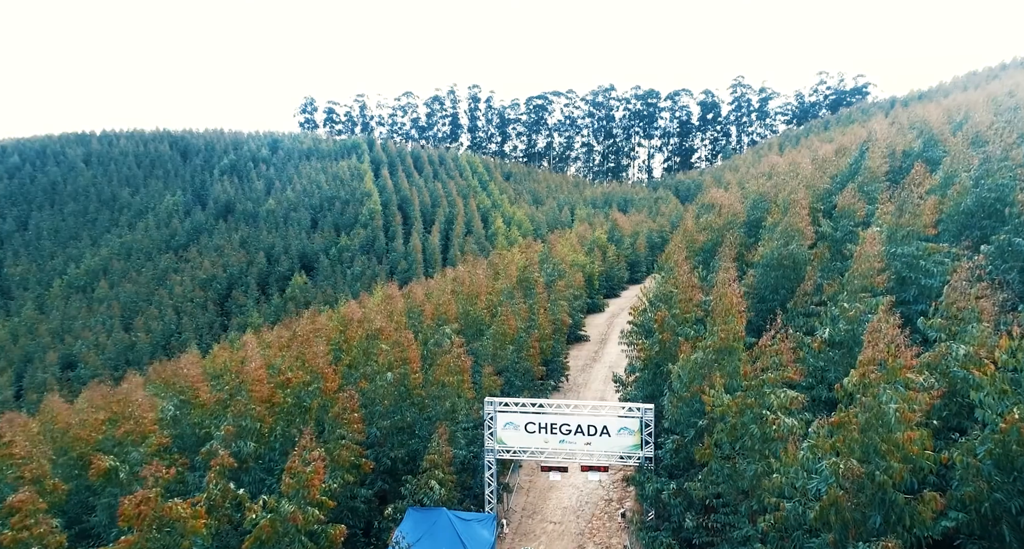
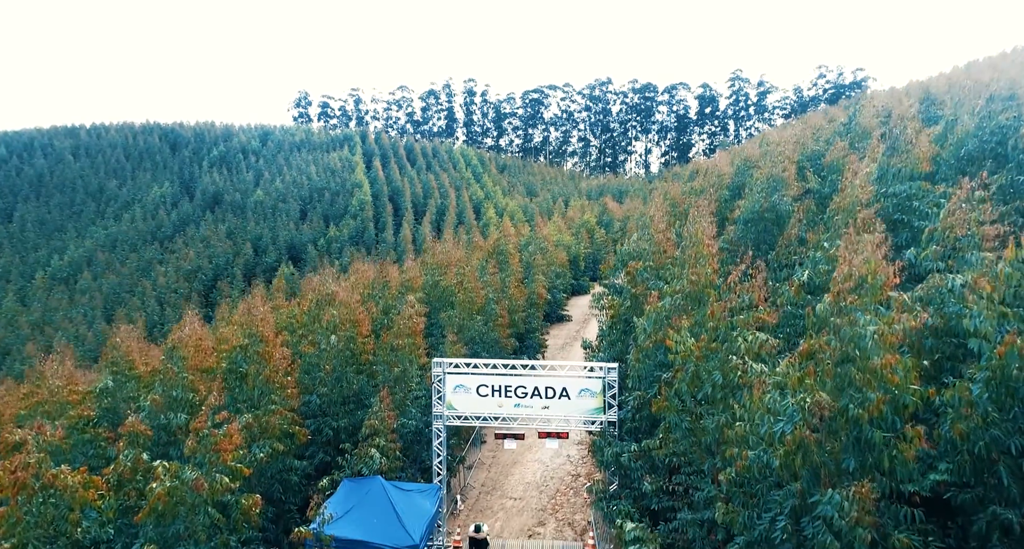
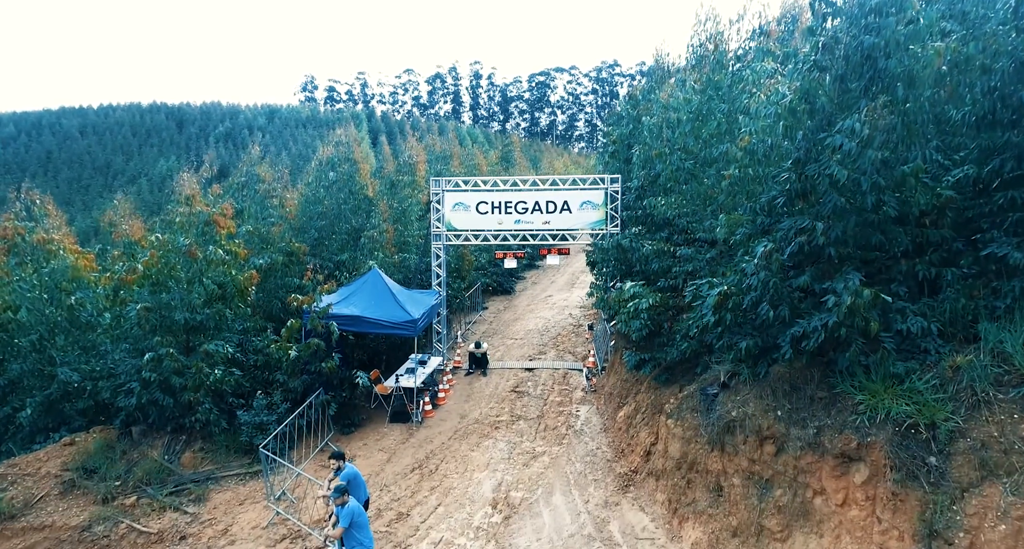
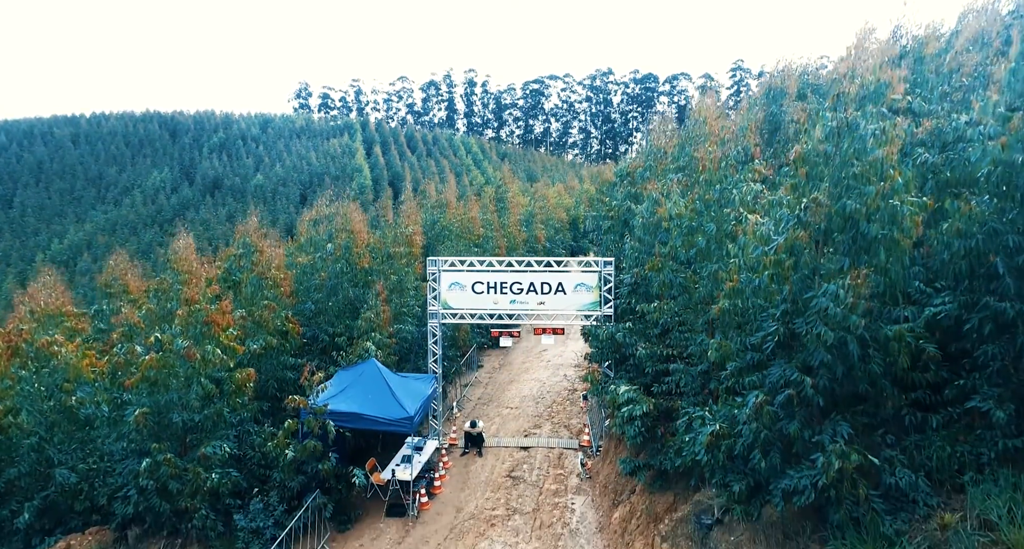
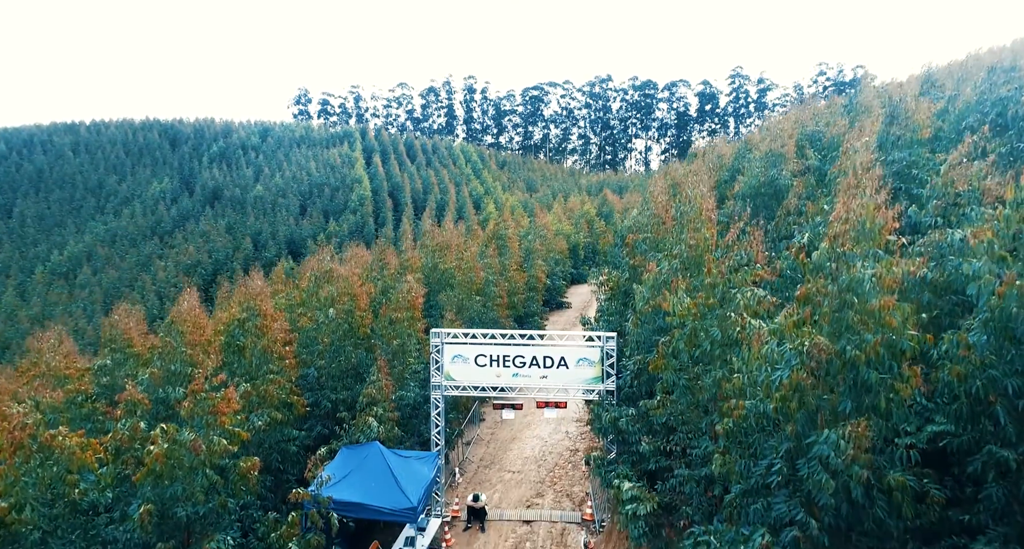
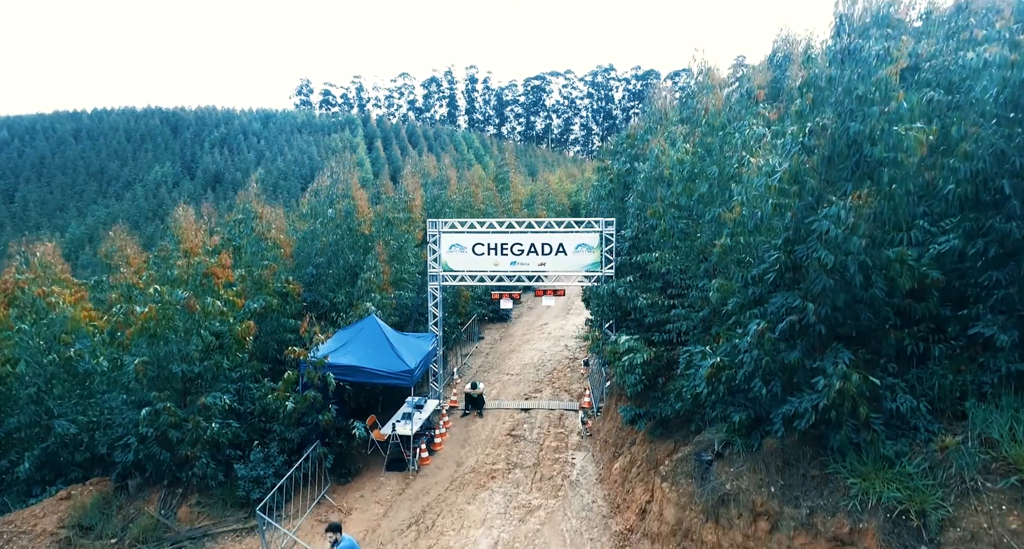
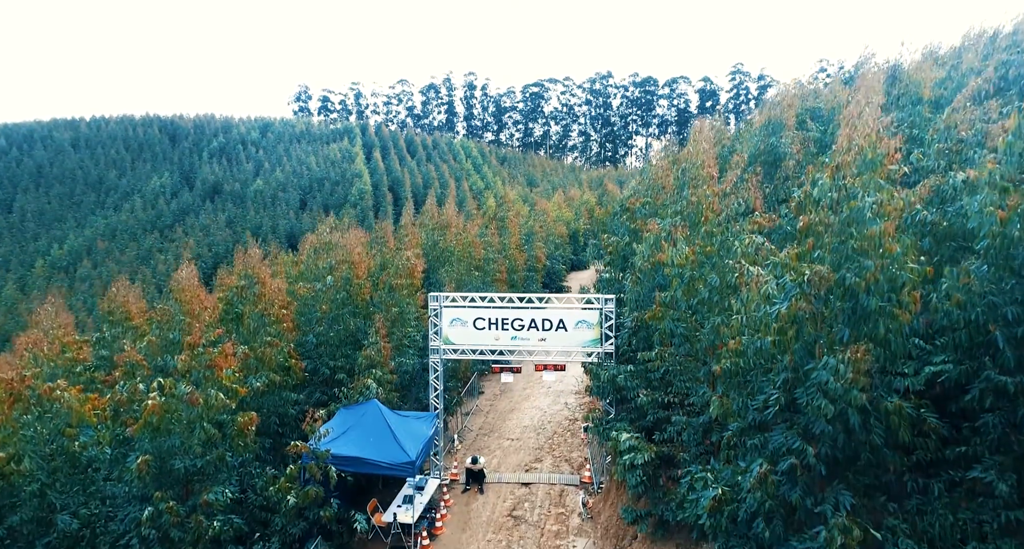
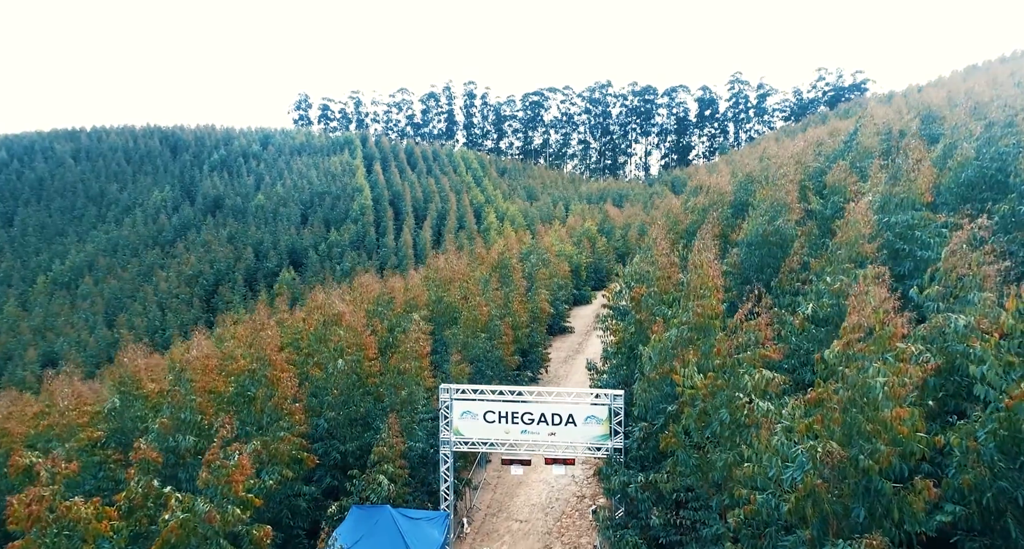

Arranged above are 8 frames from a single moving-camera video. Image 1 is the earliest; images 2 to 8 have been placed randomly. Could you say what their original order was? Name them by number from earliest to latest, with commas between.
8, 2, 5, 7, 4, 6, 3
